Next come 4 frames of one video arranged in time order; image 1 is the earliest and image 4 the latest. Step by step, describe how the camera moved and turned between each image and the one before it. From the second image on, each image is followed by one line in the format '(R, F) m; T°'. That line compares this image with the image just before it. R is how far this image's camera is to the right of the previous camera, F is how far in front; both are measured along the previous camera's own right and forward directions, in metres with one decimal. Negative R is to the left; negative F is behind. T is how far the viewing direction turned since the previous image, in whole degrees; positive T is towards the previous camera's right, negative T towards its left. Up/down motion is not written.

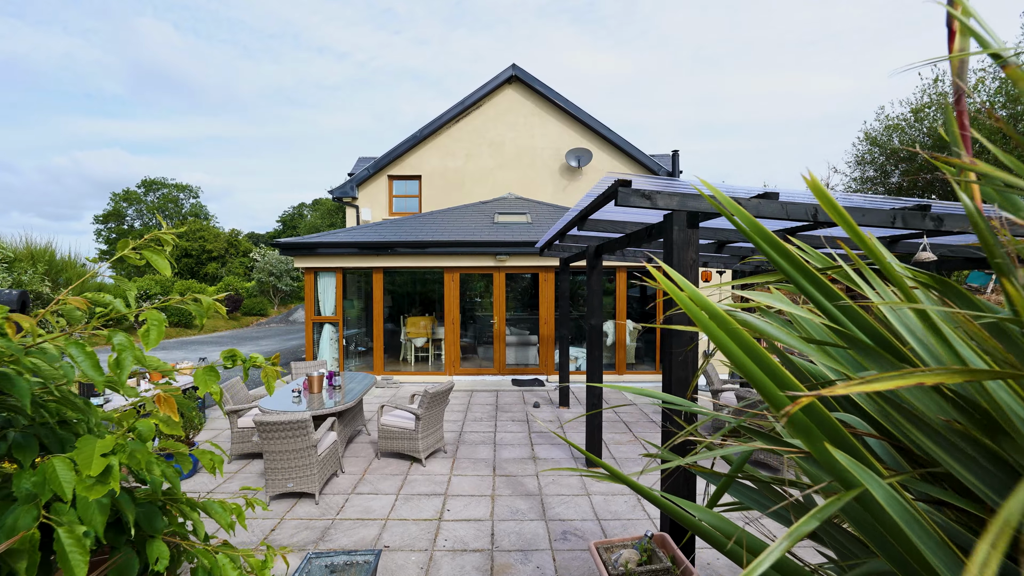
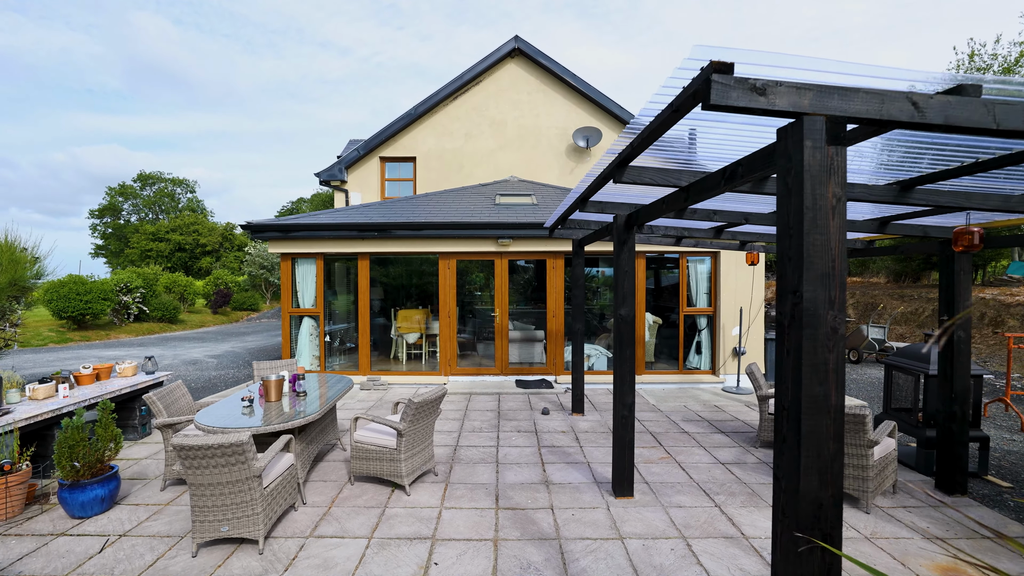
(-0.1, +1.1) m; 0°
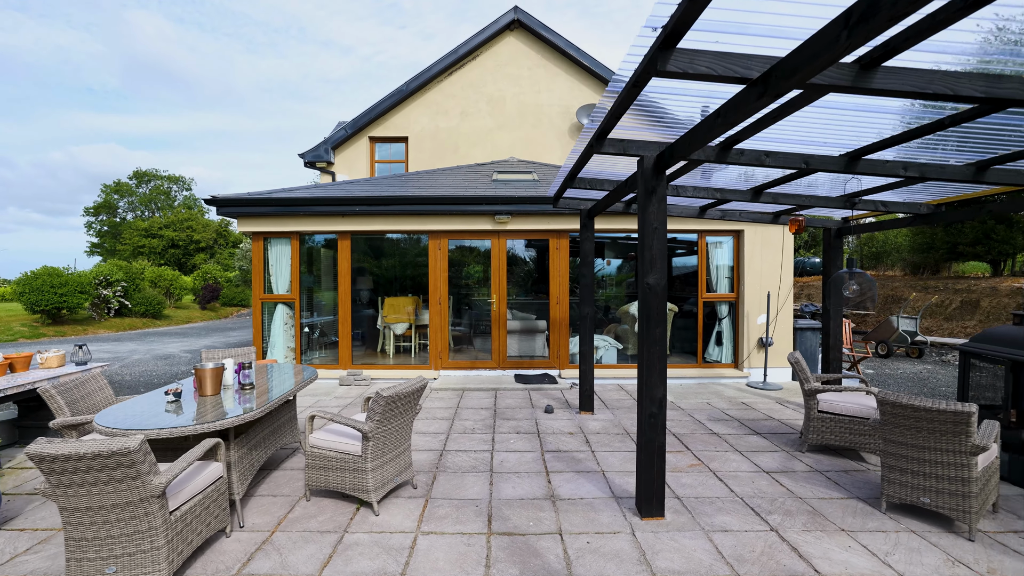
(0.0, +0.9) m; 0°
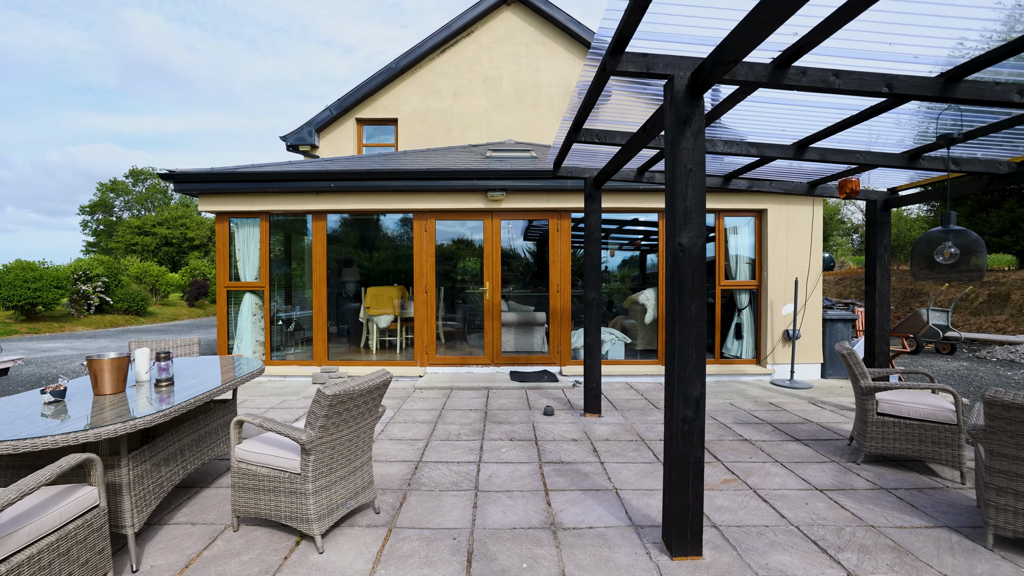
(+0.1, +0.8) m; 0°
